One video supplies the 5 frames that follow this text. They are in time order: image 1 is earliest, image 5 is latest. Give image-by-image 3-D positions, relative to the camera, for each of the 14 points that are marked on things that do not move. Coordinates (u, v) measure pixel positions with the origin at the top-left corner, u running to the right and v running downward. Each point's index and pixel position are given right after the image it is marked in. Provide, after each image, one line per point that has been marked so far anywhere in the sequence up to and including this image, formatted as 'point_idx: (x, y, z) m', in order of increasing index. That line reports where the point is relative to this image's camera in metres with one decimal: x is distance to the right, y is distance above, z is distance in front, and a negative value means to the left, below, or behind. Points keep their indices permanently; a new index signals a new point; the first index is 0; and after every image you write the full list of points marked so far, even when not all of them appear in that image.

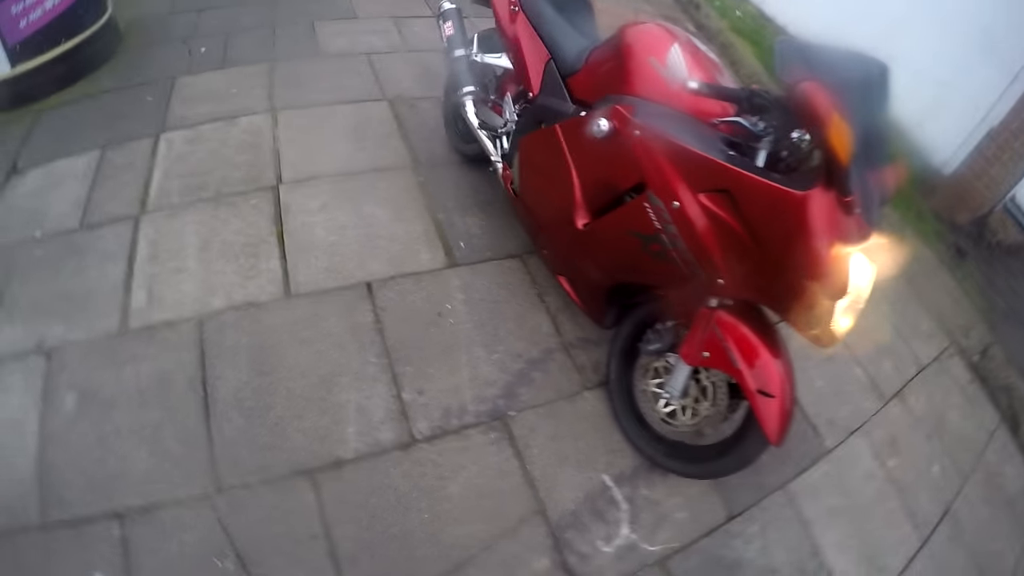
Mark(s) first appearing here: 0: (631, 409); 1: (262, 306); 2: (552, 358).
0: (+0.4, -0.4, +2.8) m
1: (-0.8, -0.1, +2.8) m
2: (+0.1, -0.3, +2.9) m
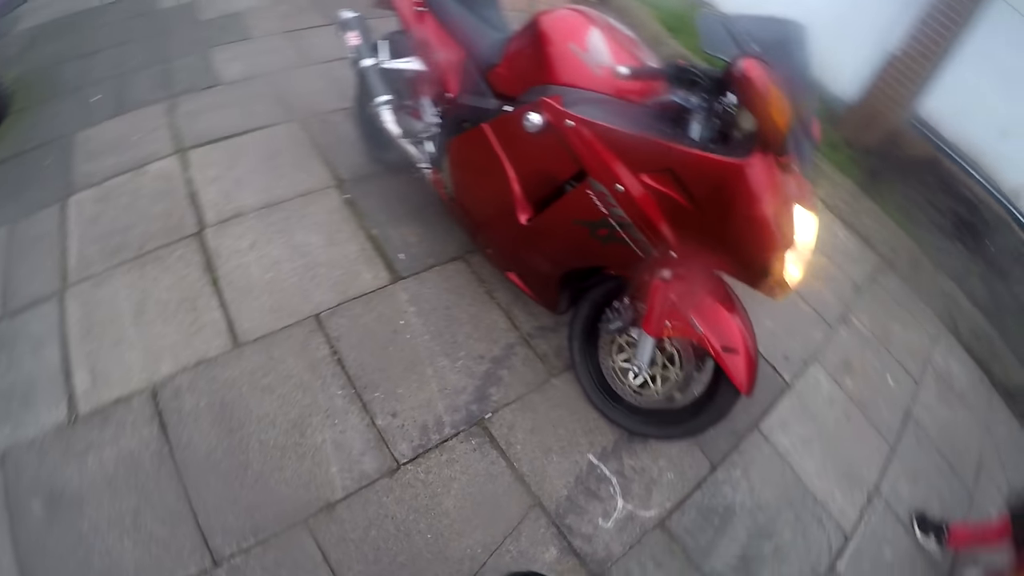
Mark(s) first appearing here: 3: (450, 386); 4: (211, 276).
0: (+0.3, -0.4, +2.8) m
1: (-1.0, -0.2, +2.7) m
2: (0.0, -0.2, +2.9) m
3: (-0.2, -0.3, +2.8) m
4: (-1.1, 0.0, +2.9) m
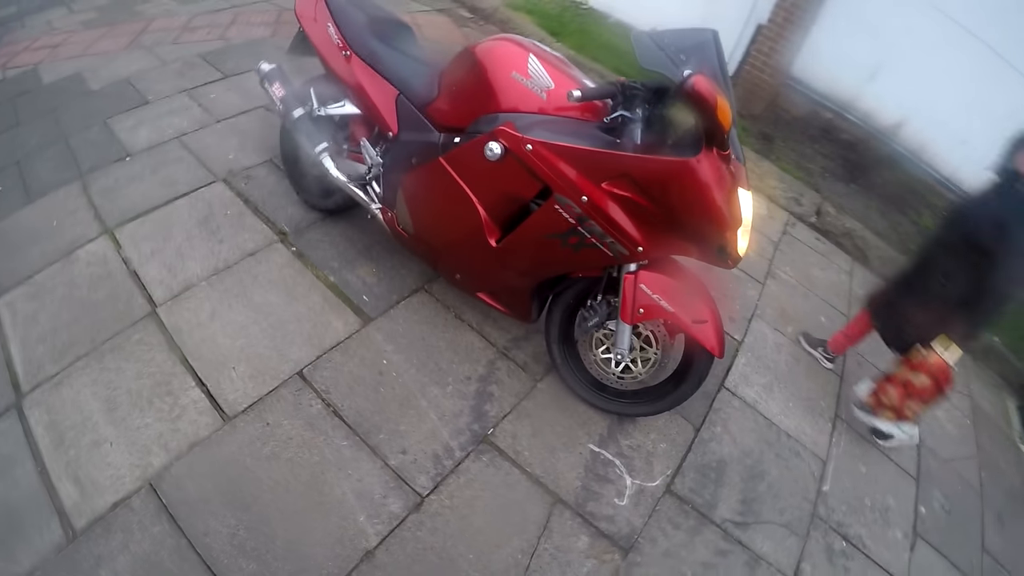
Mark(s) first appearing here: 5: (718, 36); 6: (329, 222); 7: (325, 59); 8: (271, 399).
0: (+0.3, -0.3, +3.0) m
1: (-1.0, -0.5, +2.6) m
2: (-0.1, -0.3, +3.1) m
3: (-0.2, -0.4, +2.9) m
4: (-1.1, -0.2, +2.8) m
5: (+0.6, +0.7, +2.5) m
6: (-0.7, +0.3, +3.4) m
7: (-0.7, +0.9, +3.3) m
8: (-0.8, -0.4, +2.8) m
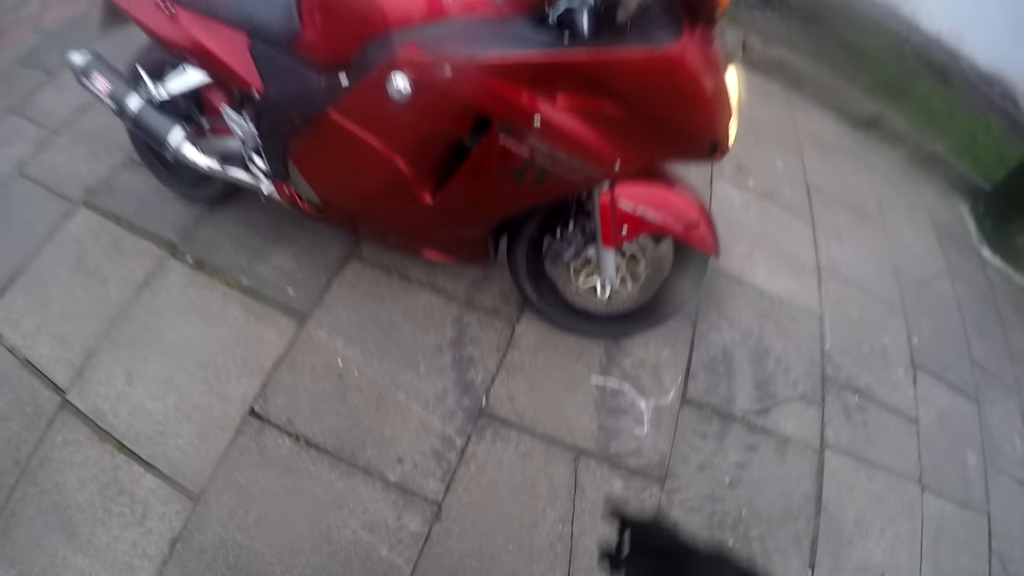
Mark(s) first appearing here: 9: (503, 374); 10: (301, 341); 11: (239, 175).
0: (+0.2, -0.1, +2.7) m
1: (-0.9, -0.7, +2.3) m
2: (-0.2, -0.1, +2.7) m
3: (-0.3, -0.3, +2.6) m
4: (-1.2, -0.5, +2.5) m
5: (+0.2, +0.9, +1.9) m
6: (-1.0, +0.3, +2.8) m
7: (-1.2, +0.8, +2.6) m
8: (-0.8, -0.5, +2.4) m
9: (0.0, -0.3, +2.6) m
10: (-0.7, -0.2, +2.6) m
11: (-0.9, +0.4, +2.6) m
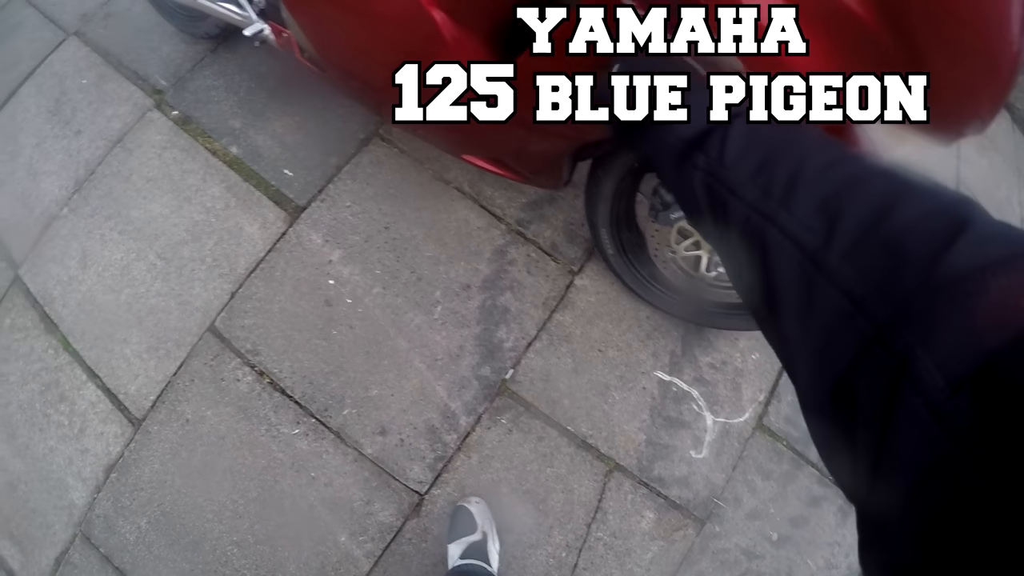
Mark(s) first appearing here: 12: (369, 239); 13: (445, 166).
0: (+0.3, 0.0, +1.9) m
1: (-0.9, -0.4, +1.9) m
2: (0.0, +0.1, +2.0) m
3: (-0.2, -0.2, +1.9) m
4: (-1.1, -0.1, +2.0) m
5: (+0.3, +0.8, +0.9) m
6: (-0.7, +0.6, +2.2) m
7: (-0.9, +1.2, +1.9) m
8: (-0.8, -0.2, +2.0) m
9: (+0.1, -0.1, +1.9) m
10: (-0.5, +0.1, +2.0) m
11: (-0.7, +0.7, +2.0) m
12: (-0.3, +0.1, +2.0) m
13: (-0.2, +0.3, +2.1) m
